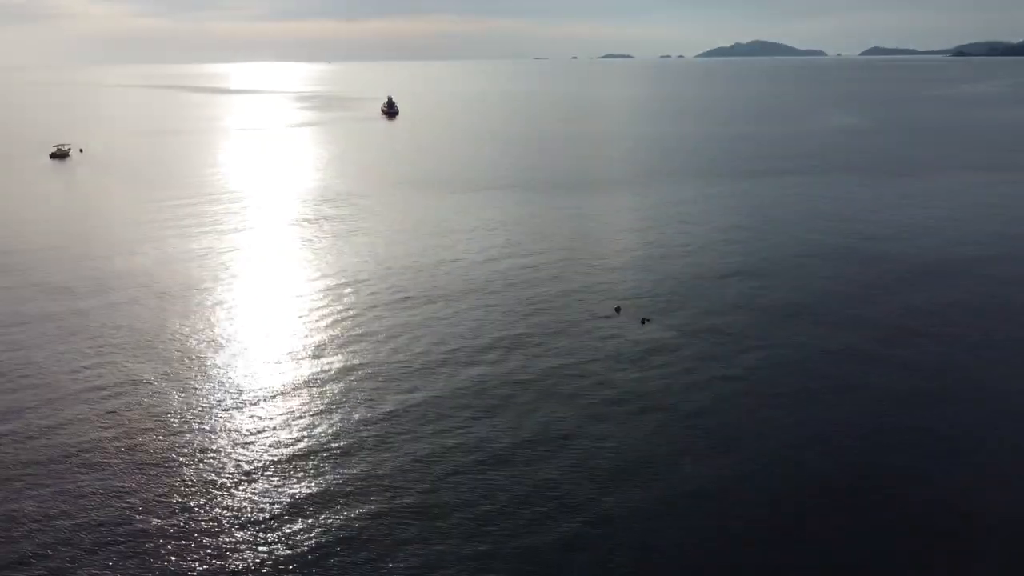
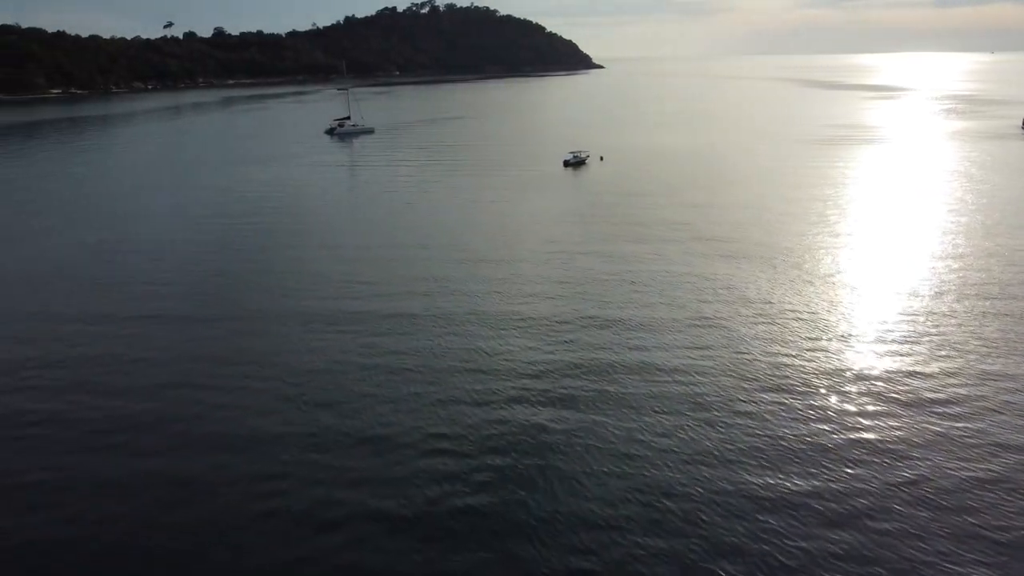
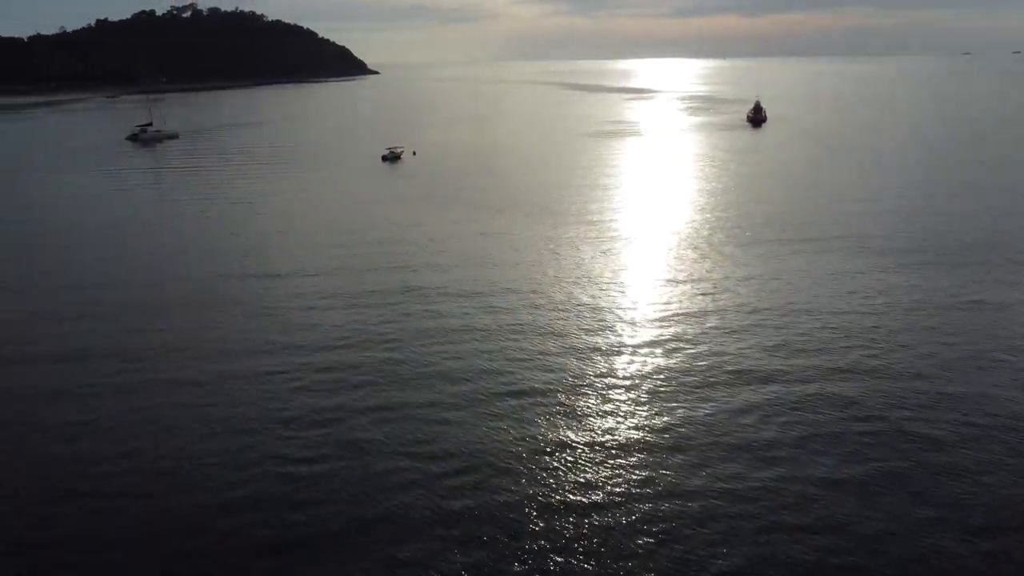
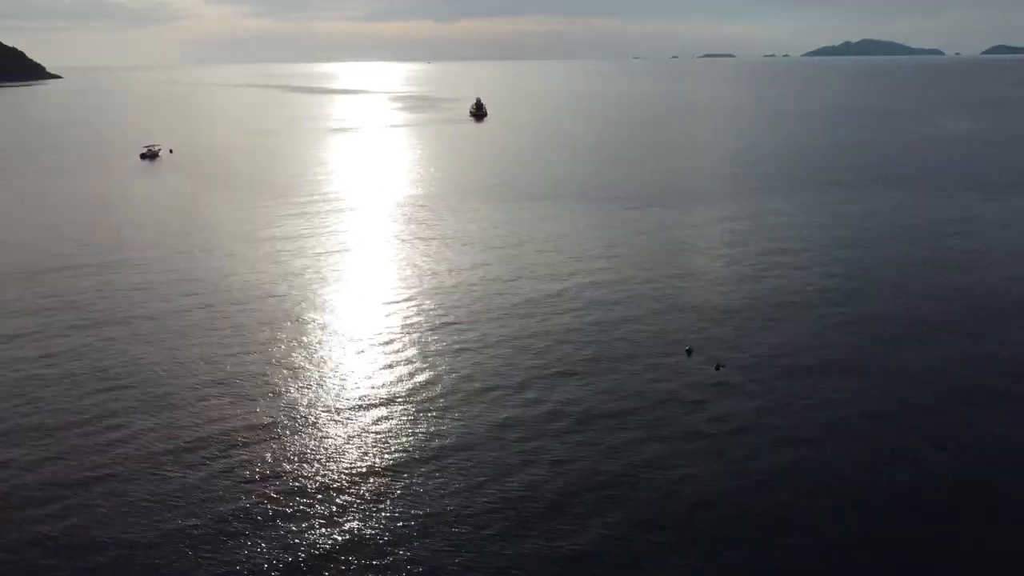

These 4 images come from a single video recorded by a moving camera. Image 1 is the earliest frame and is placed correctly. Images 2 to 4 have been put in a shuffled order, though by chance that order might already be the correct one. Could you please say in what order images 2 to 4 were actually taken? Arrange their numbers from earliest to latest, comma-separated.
4, 3, 2
